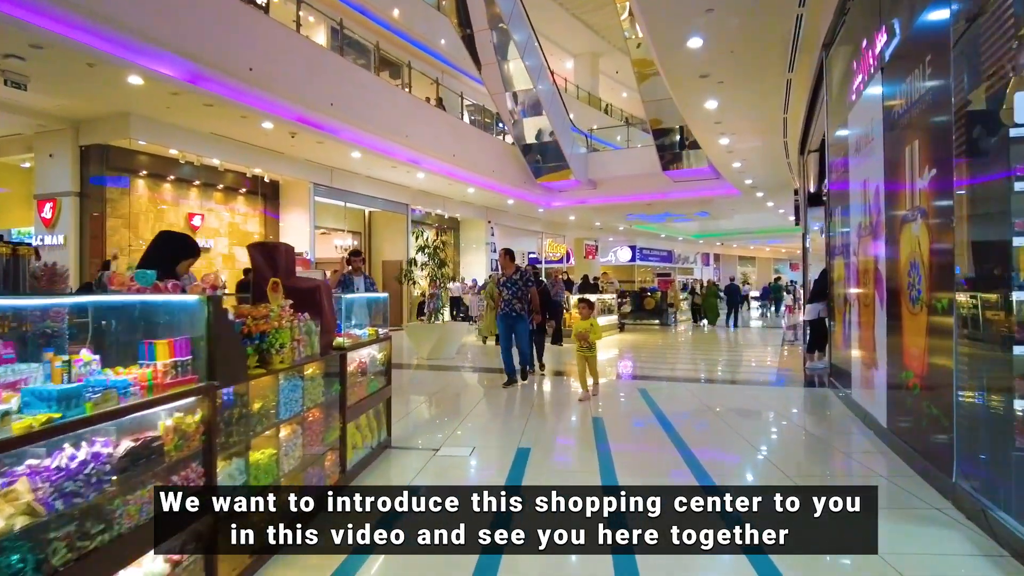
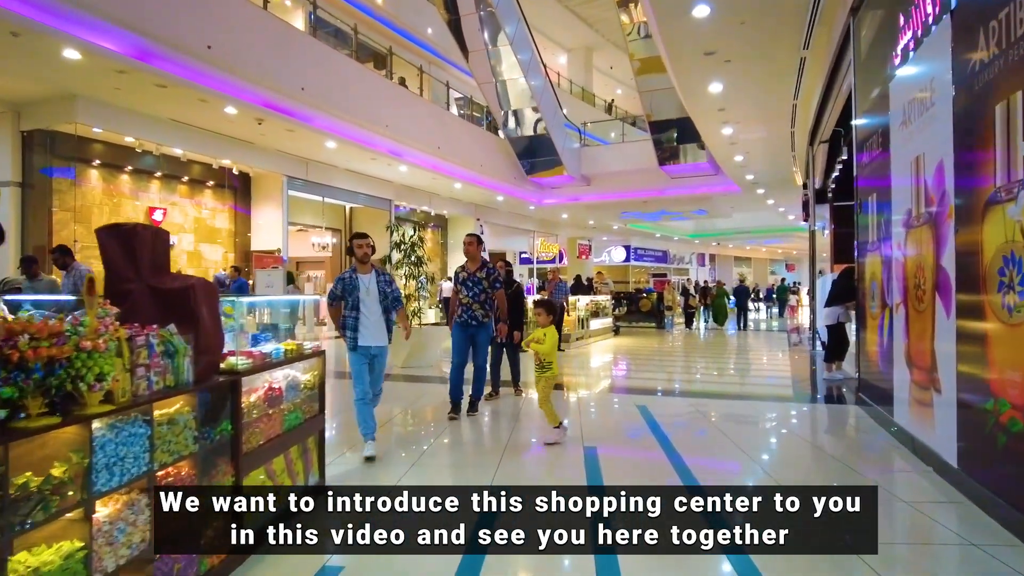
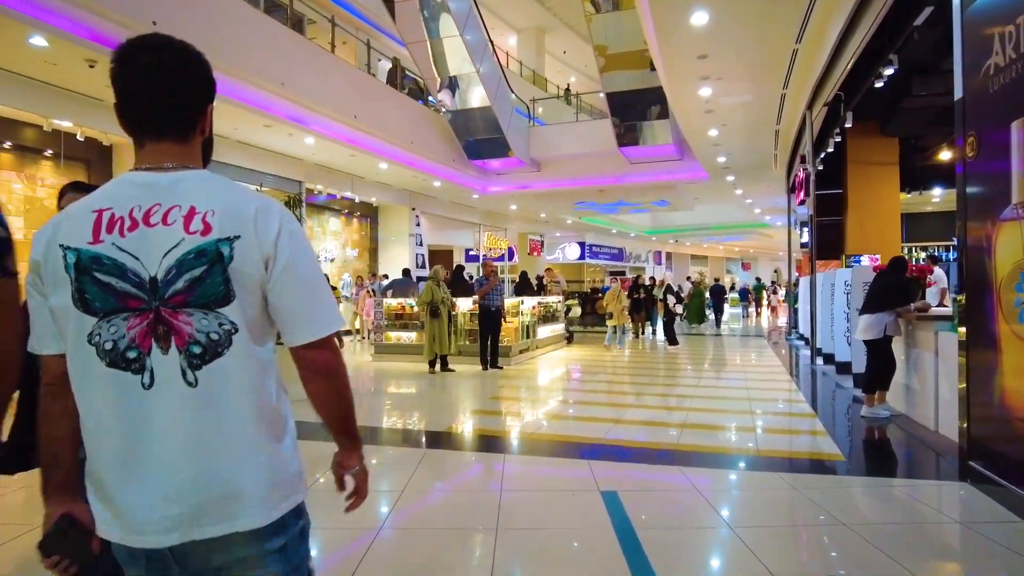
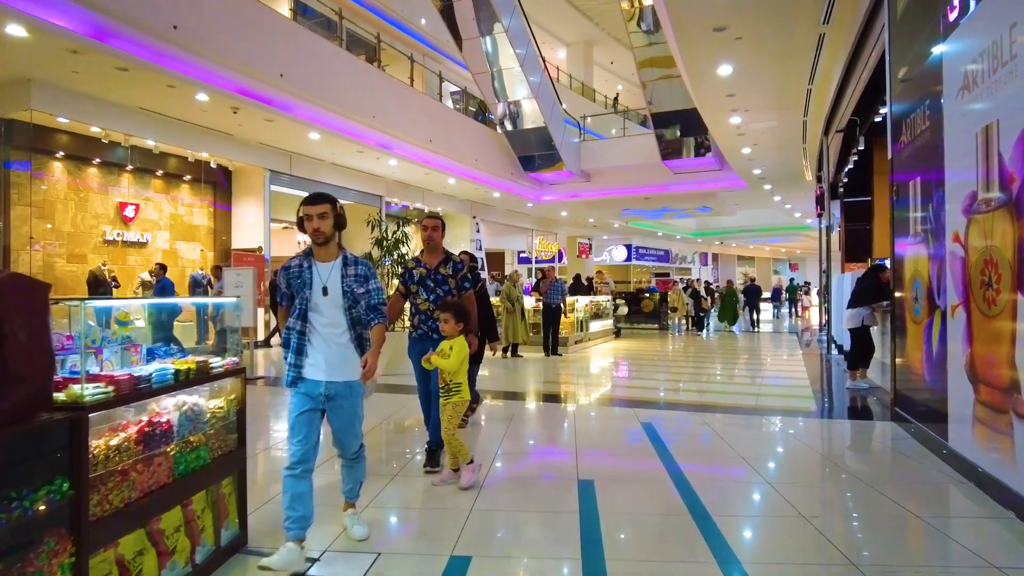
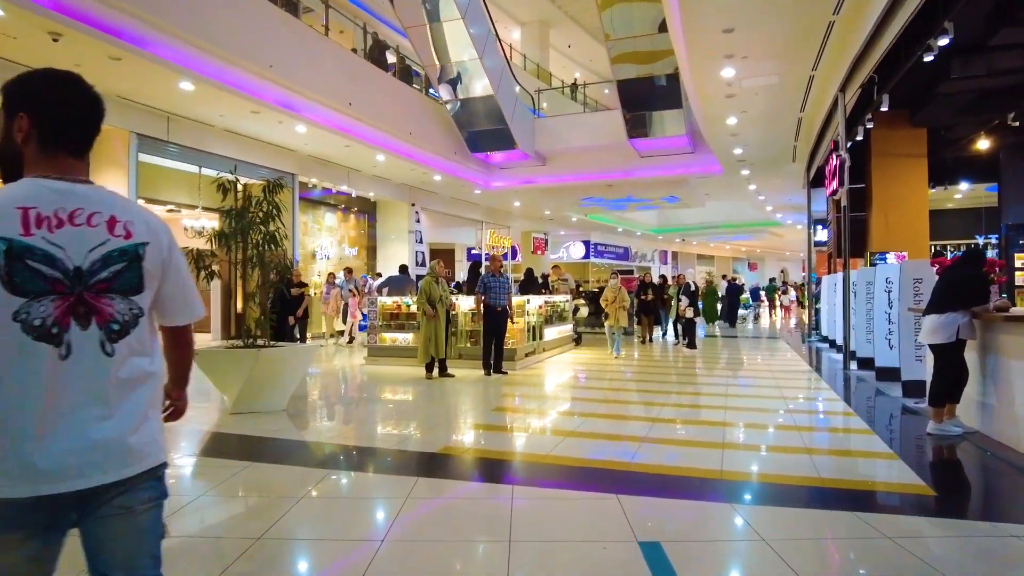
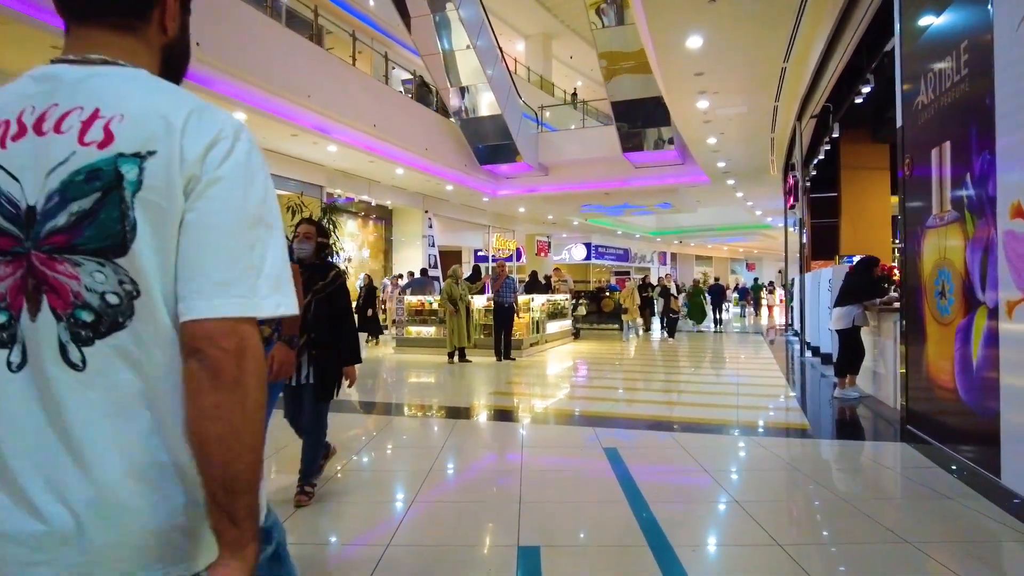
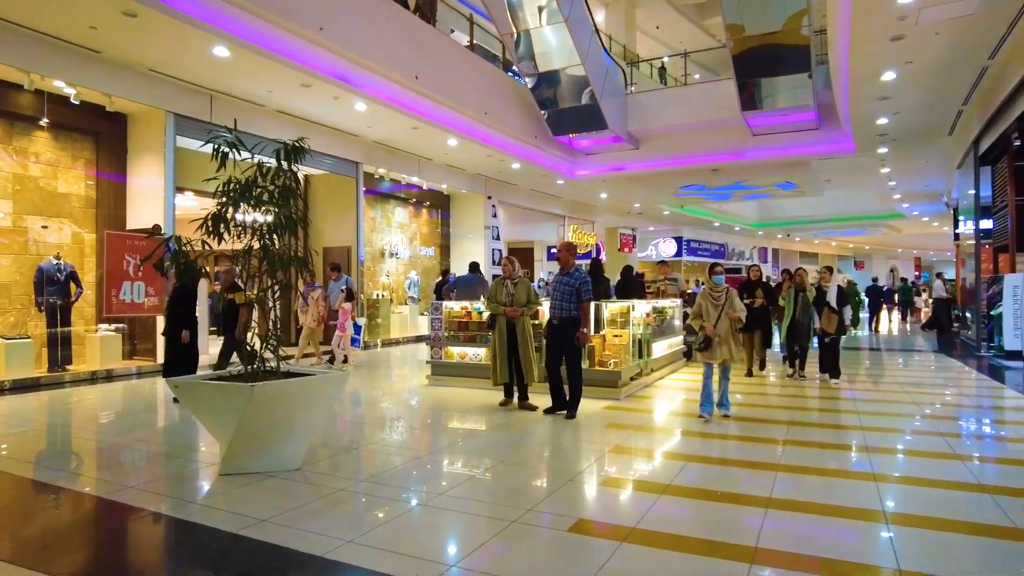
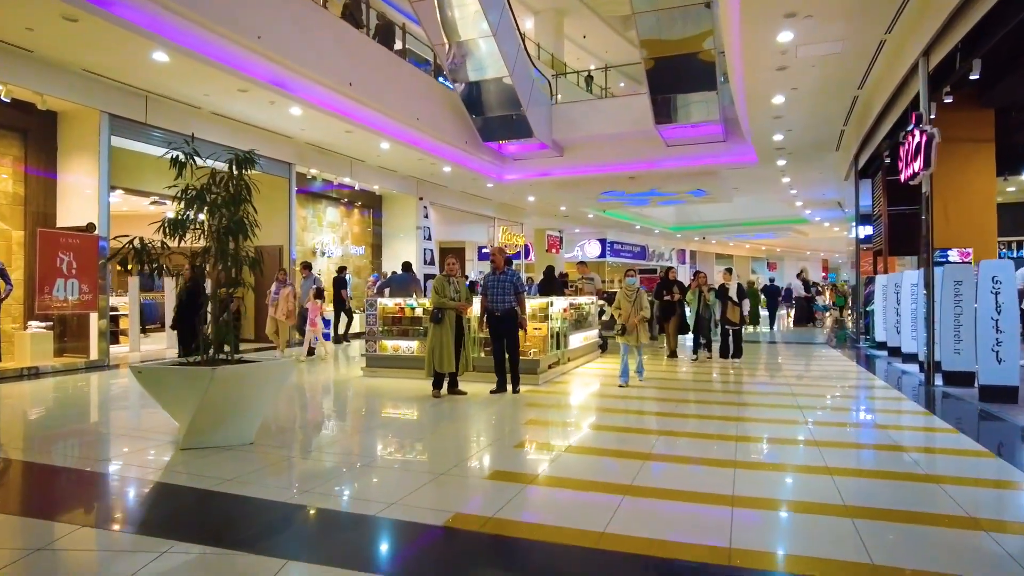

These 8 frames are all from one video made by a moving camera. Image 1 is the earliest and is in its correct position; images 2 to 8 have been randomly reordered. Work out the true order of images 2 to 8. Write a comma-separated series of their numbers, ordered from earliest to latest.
2, 4, 6, 3, 5, 8, 7
